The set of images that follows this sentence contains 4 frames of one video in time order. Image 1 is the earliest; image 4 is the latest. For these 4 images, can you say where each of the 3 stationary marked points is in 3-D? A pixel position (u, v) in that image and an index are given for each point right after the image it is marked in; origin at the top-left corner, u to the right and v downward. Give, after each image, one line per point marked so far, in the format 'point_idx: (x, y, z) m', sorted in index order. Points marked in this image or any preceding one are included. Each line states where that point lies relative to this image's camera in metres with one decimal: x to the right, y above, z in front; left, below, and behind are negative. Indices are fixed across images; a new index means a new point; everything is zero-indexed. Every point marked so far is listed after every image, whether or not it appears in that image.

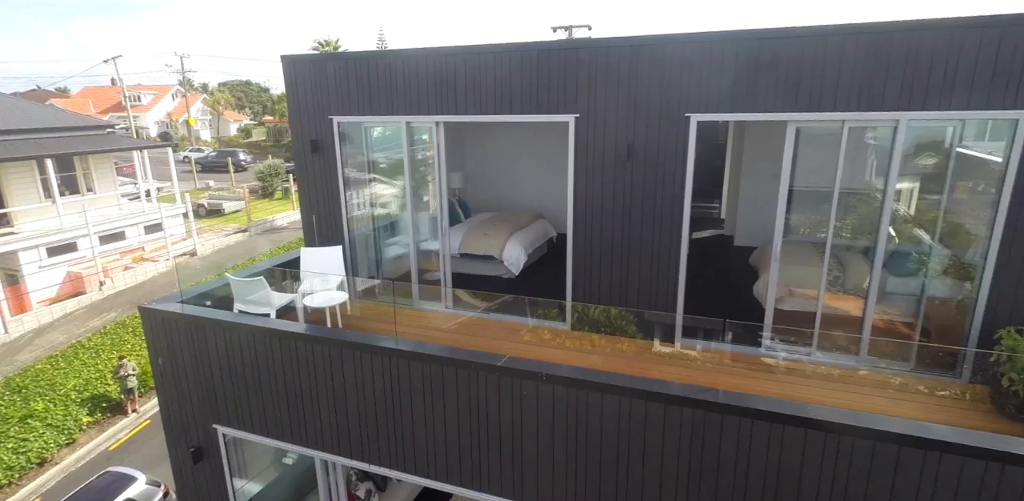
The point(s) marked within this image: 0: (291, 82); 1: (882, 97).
0: (-2.3, +1.8, +5.8) m
1: (+2.7, +1.1, +4.1) m
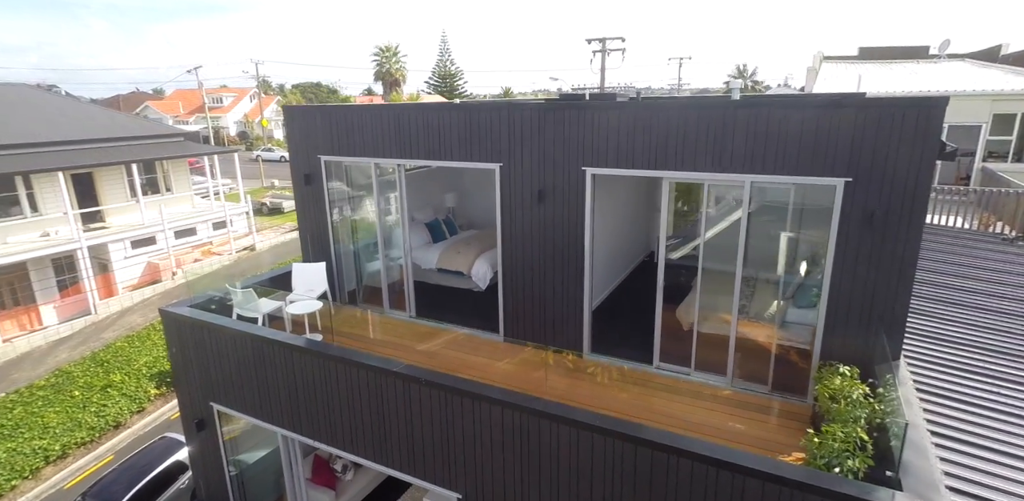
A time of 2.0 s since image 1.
0: (-2.8, +1.6, +7.1) m
1: (+1.9, +0.8, +4.9) m
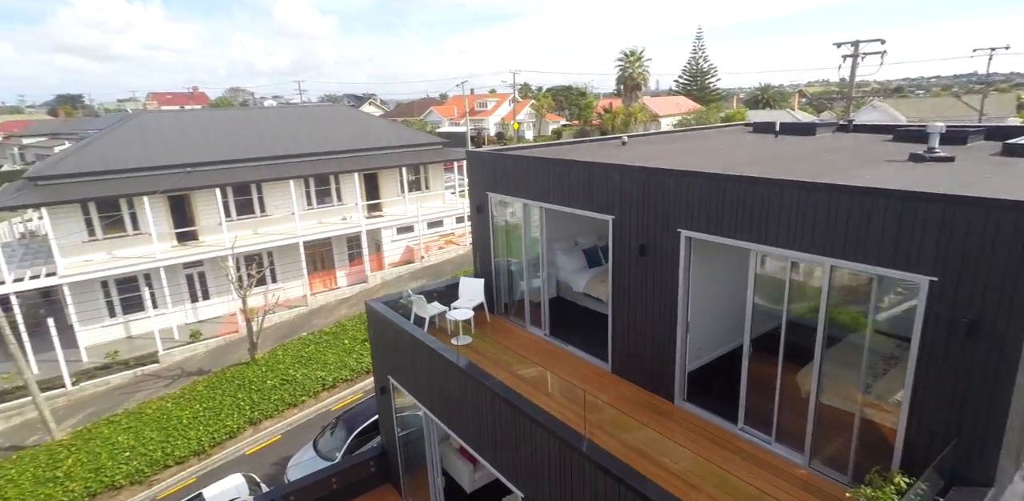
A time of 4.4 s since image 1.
0: (-0.7, +1.3, +8.8) m
1: (+2.6, +0.1, +4.8) m
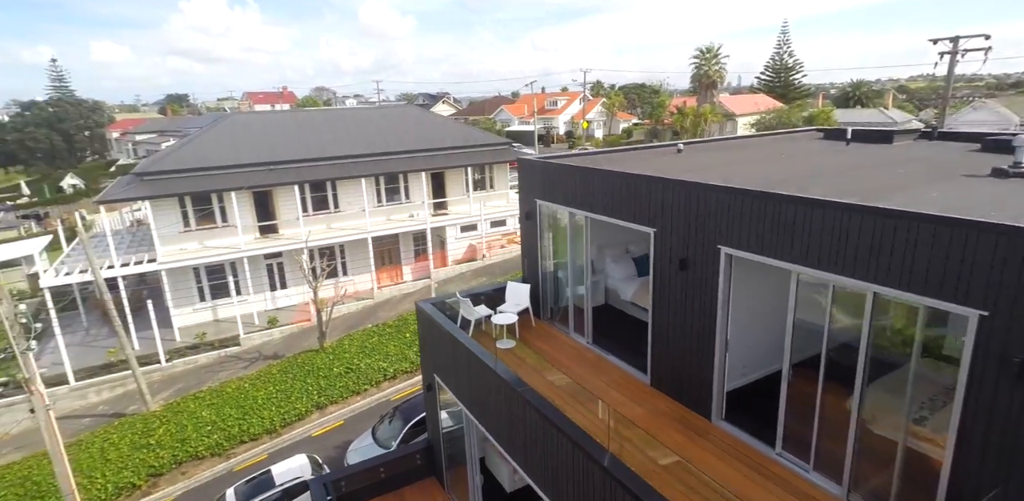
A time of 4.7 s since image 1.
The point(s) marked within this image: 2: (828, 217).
0: (+0.1, +1.2, +8.9) m
1: (+2.8, -0.1, +4.5) m
2: (+2.6, +0.3, +4.7) m
